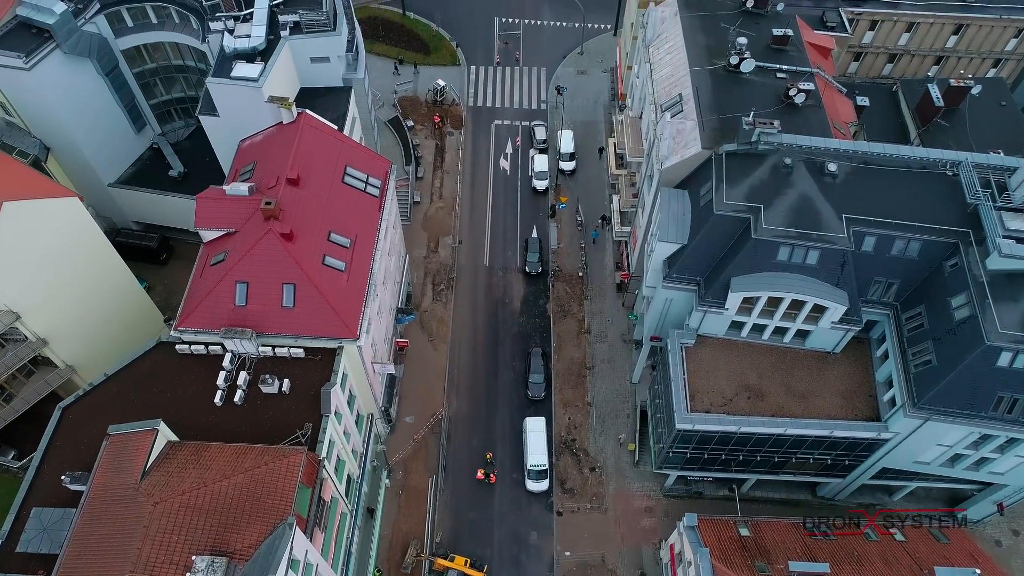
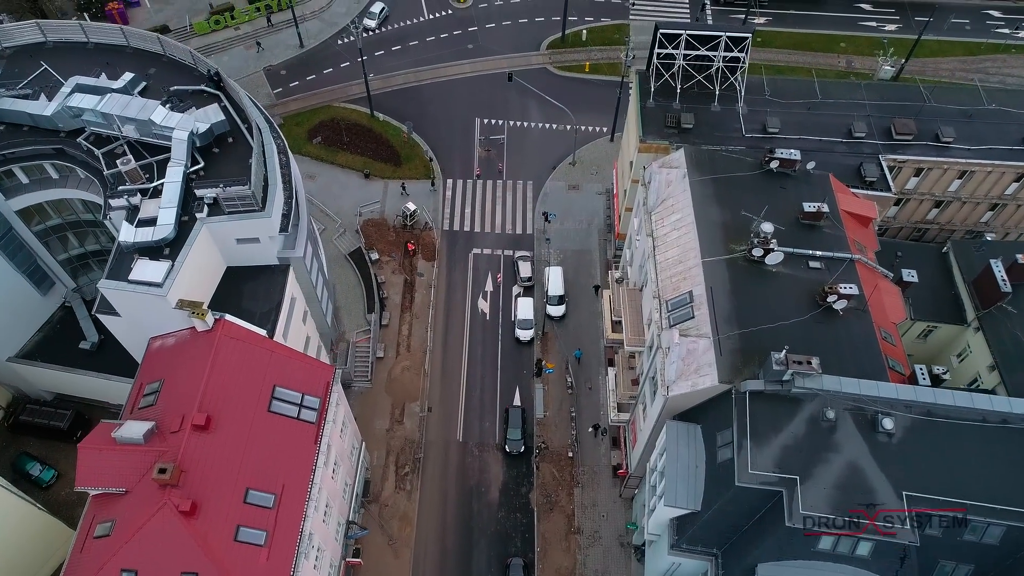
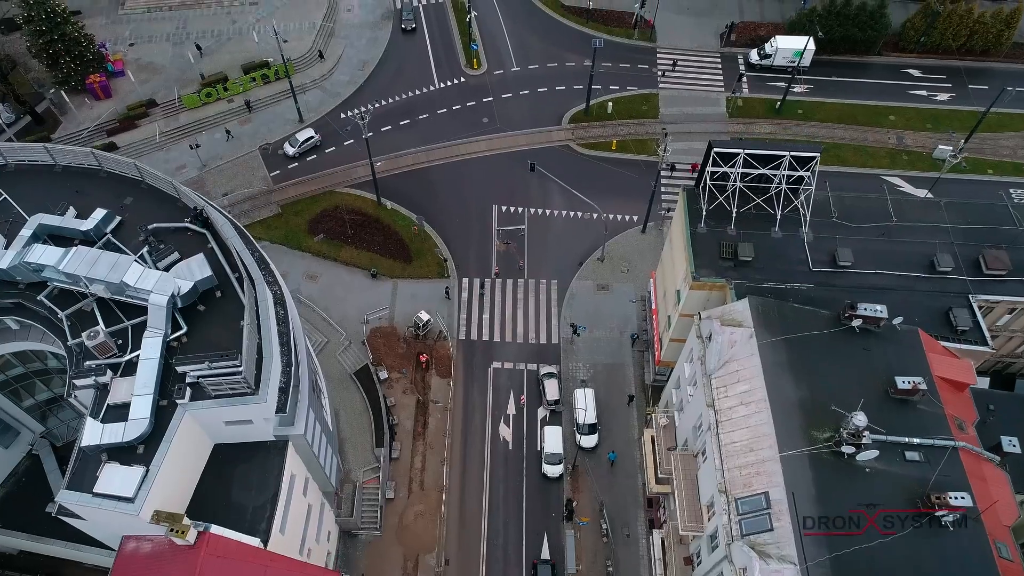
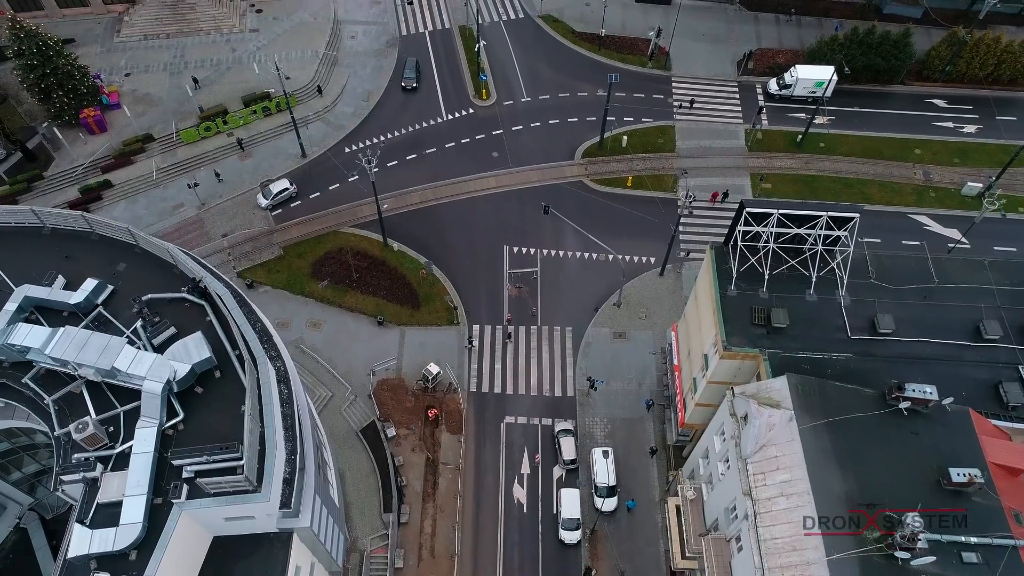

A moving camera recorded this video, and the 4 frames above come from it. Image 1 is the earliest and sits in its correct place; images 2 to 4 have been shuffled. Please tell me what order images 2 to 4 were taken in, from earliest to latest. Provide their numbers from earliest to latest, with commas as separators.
2, 3, 4
